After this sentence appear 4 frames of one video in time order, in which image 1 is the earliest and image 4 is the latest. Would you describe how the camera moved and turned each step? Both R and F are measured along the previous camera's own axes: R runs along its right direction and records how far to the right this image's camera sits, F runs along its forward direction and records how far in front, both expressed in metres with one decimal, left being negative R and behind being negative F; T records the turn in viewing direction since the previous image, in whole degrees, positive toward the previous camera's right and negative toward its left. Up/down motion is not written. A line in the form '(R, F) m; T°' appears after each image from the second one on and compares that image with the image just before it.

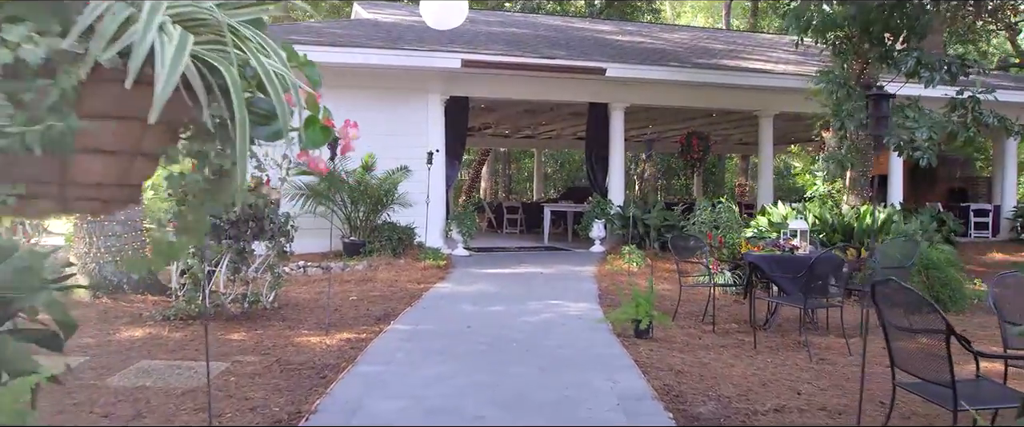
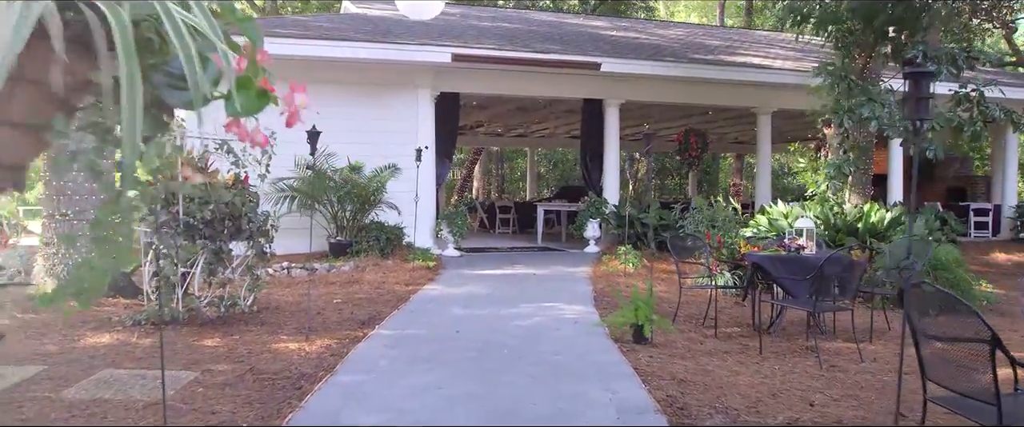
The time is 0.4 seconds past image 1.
(0.0, +0.3) m; 0°
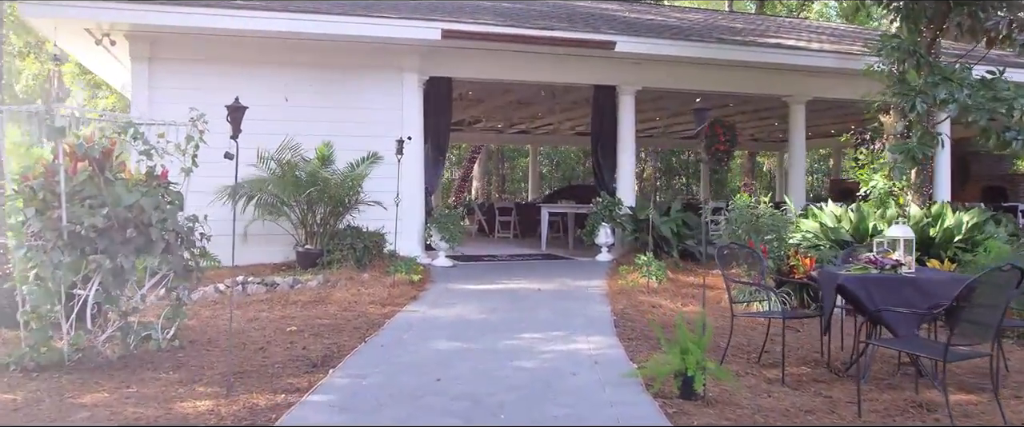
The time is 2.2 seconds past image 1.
(0.0, +1.3) m; 0°
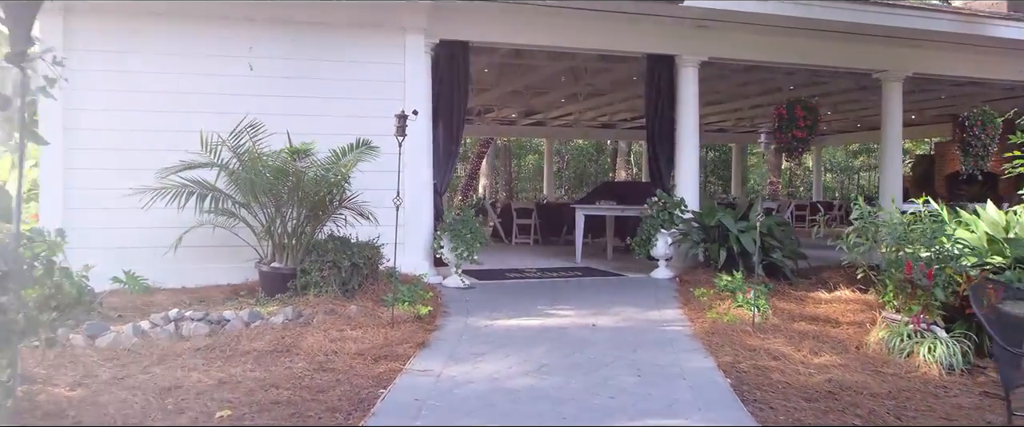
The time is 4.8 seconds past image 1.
(-0.3, +2.0) m; 0°
